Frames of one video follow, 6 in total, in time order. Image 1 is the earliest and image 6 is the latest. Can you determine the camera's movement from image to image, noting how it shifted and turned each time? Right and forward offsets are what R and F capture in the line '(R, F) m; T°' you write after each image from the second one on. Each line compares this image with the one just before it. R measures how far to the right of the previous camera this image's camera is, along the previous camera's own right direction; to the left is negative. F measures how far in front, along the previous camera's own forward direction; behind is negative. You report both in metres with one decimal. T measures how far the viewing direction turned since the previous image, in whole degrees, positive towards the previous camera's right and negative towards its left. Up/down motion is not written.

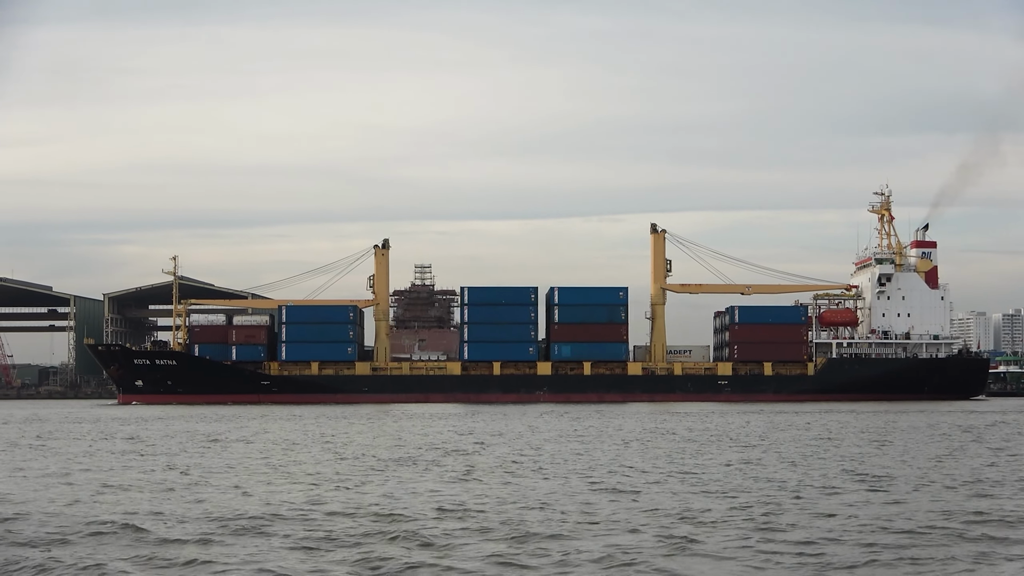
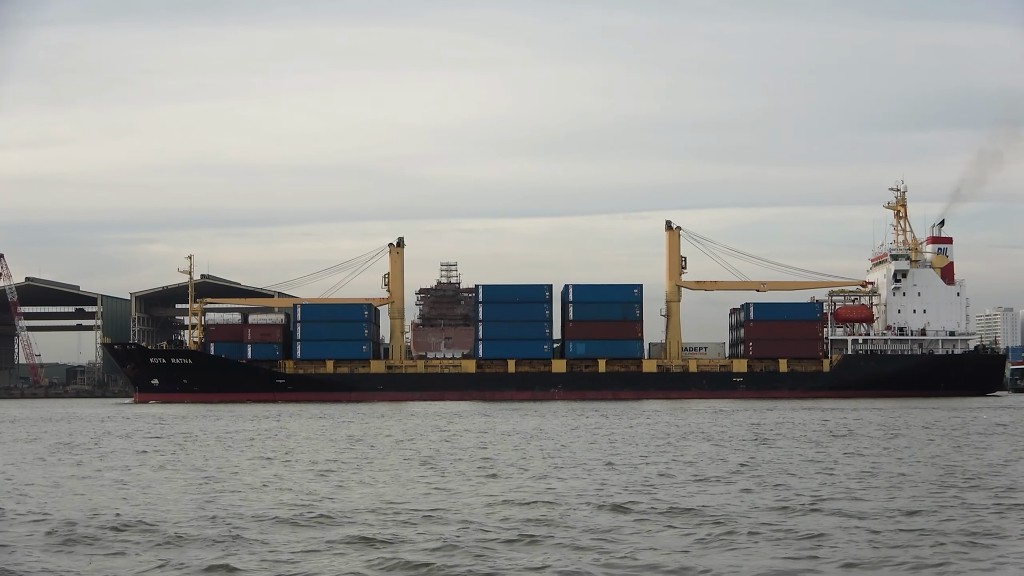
(-0.2, 0.0) m; 0°
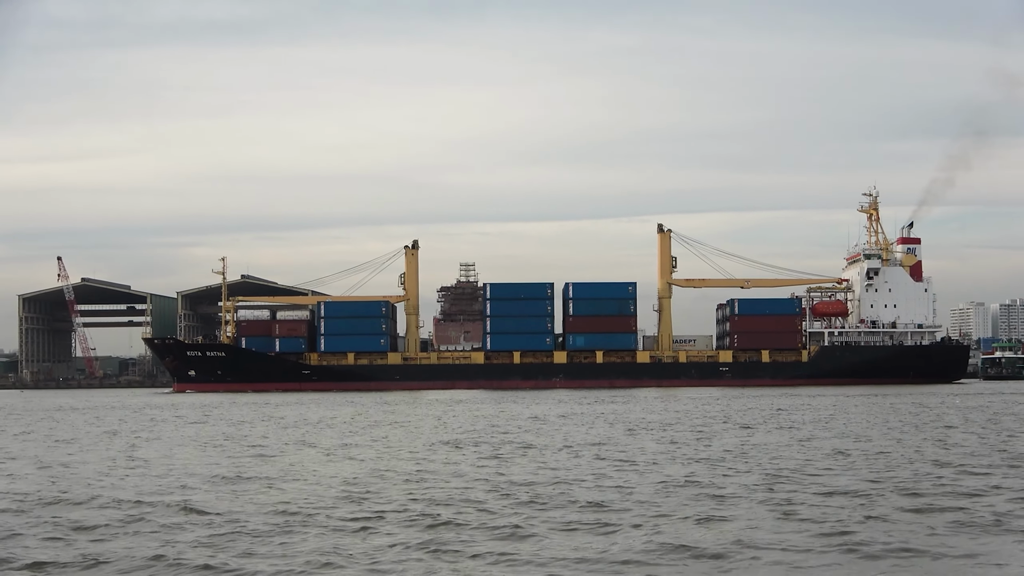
(+0.2, -3.1) m; -1°
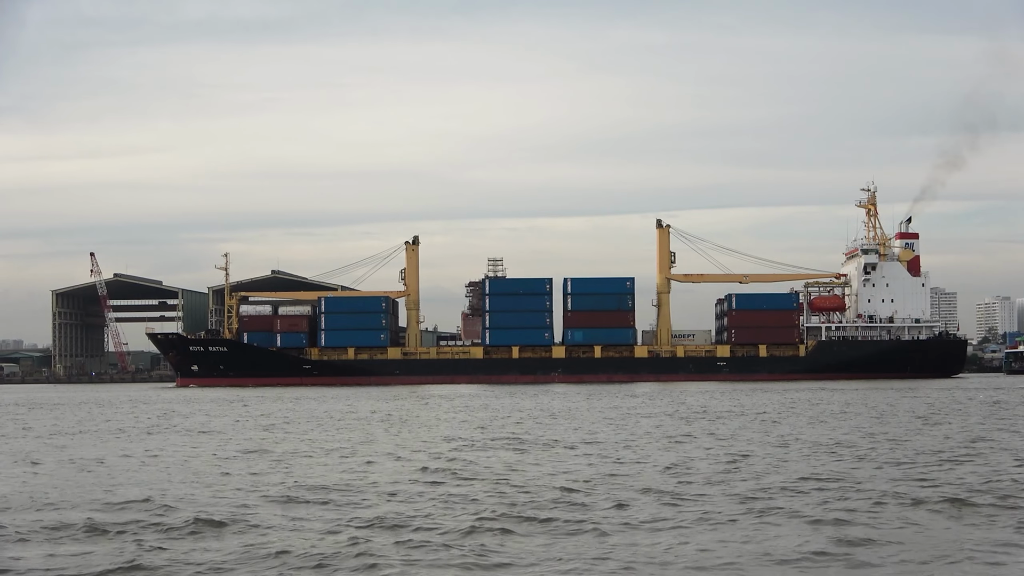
(+0.9, -0.3) m; -1°
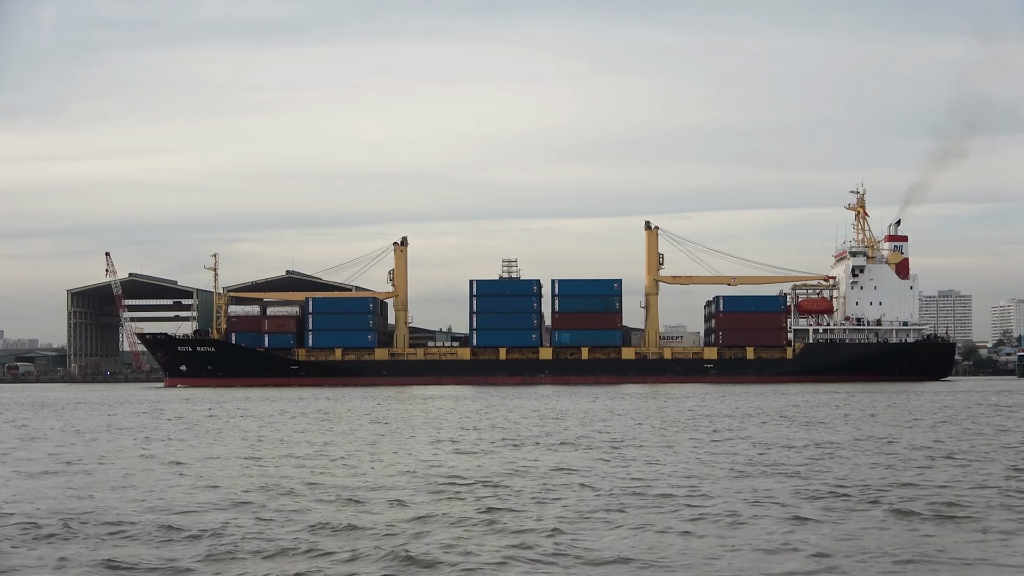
(+0.9, +0.1) m; -1°
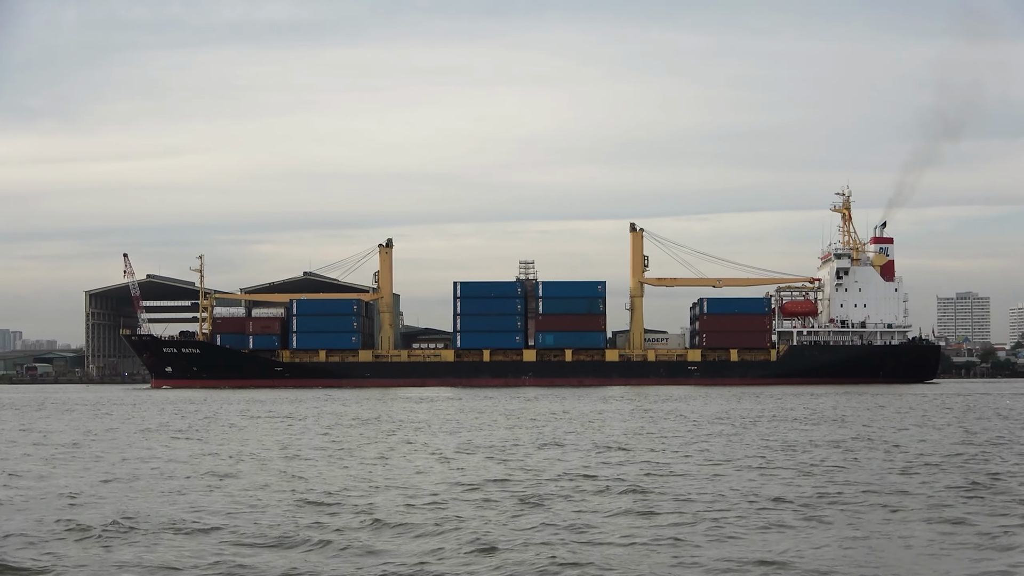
(+1.1, +0.1) m; -1°
